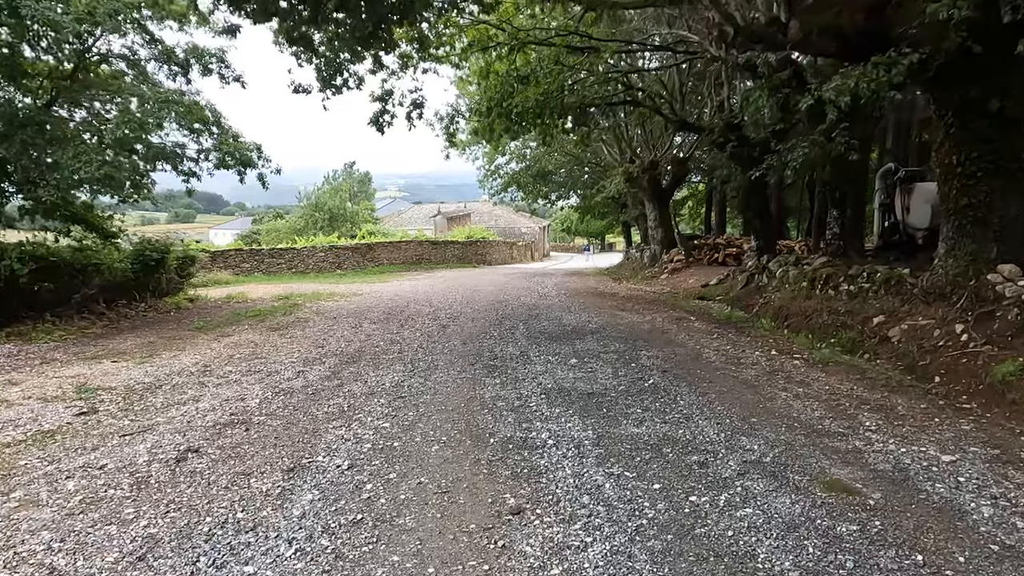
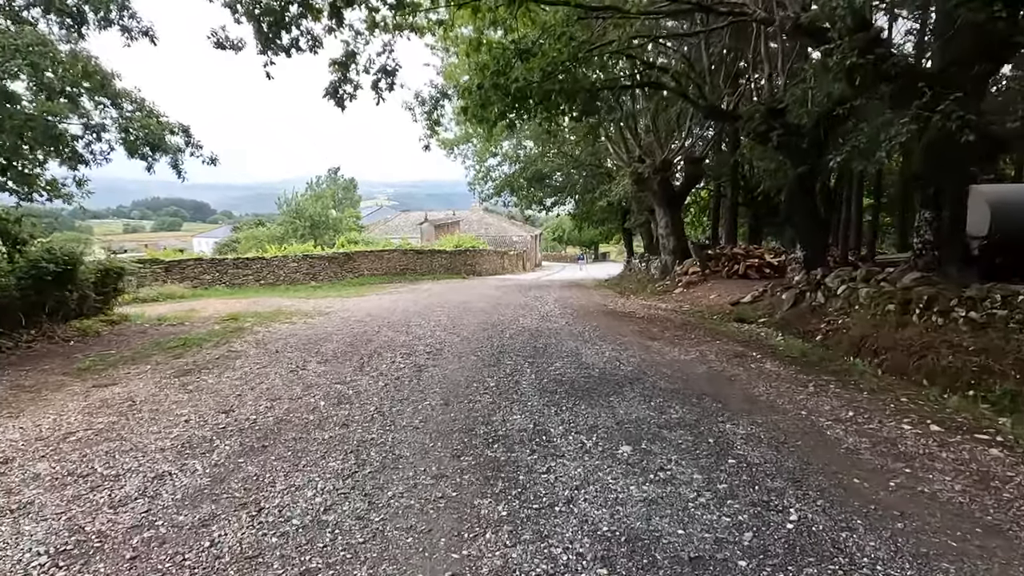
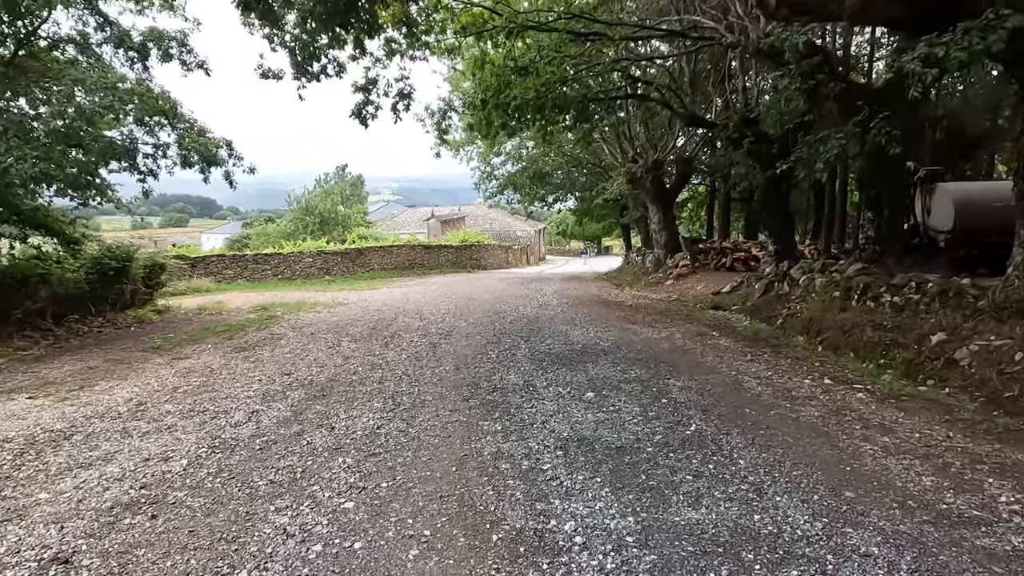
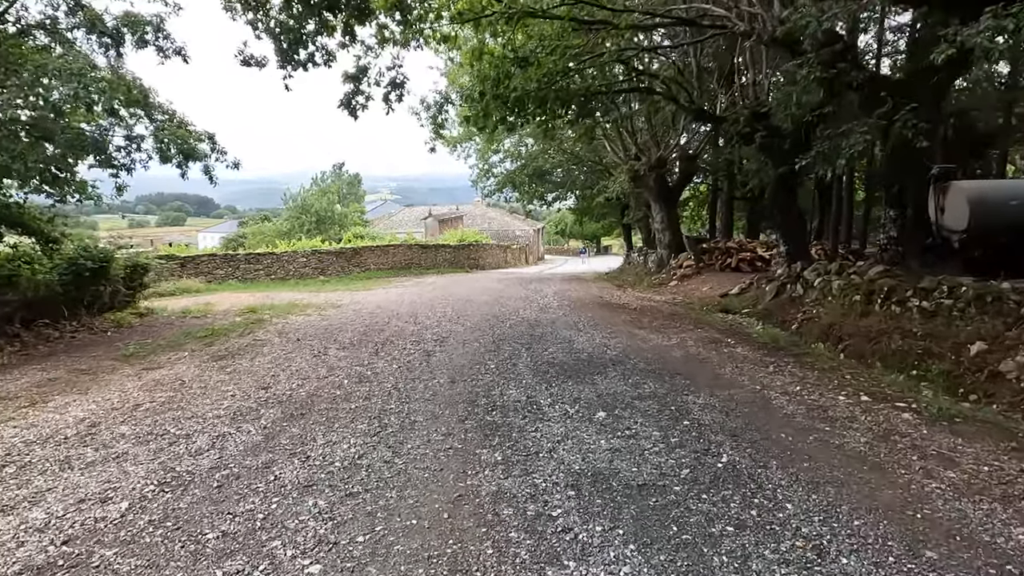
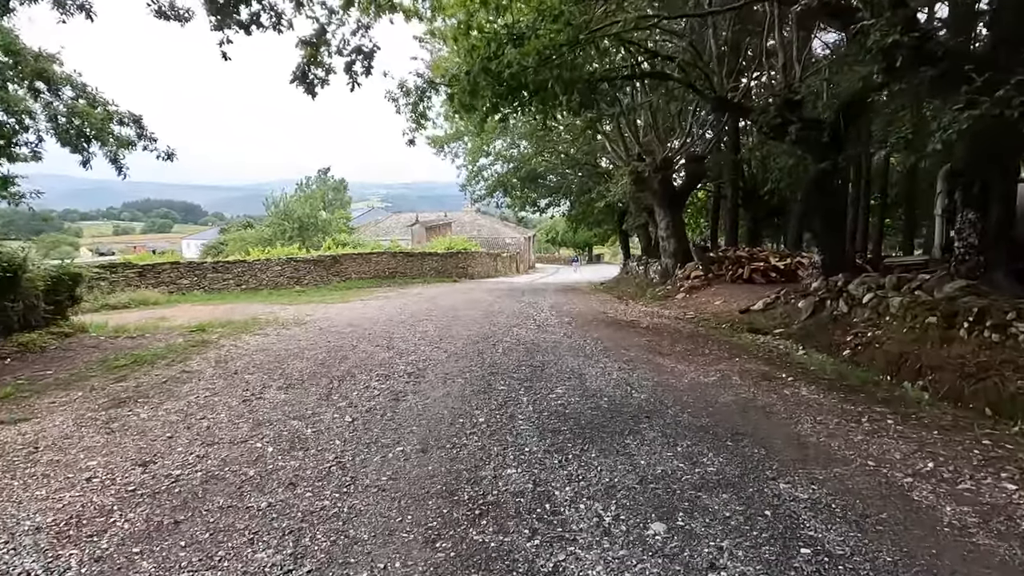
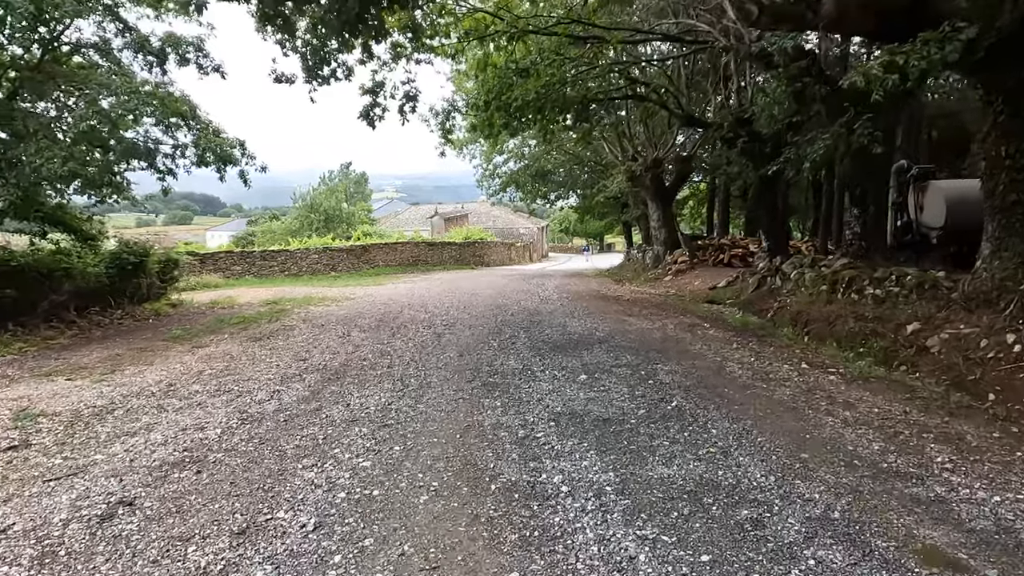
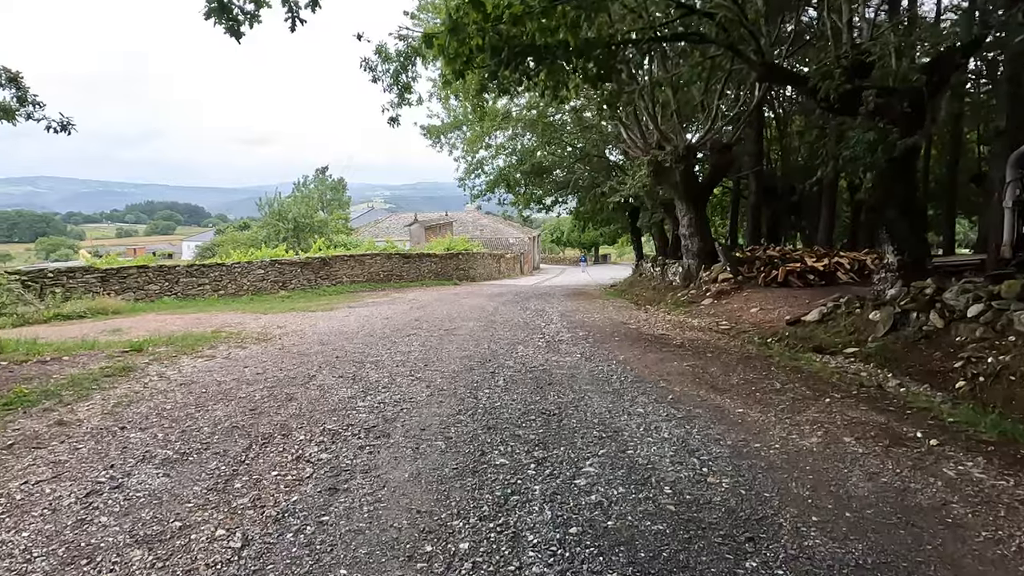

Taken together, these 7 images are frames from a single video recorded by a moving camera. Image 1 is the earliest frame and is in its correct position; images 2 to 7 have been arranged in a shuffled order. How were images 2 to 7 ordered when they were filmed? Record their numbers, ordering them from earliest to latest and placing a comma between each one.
6, 3, 4, 2, 5, 7
